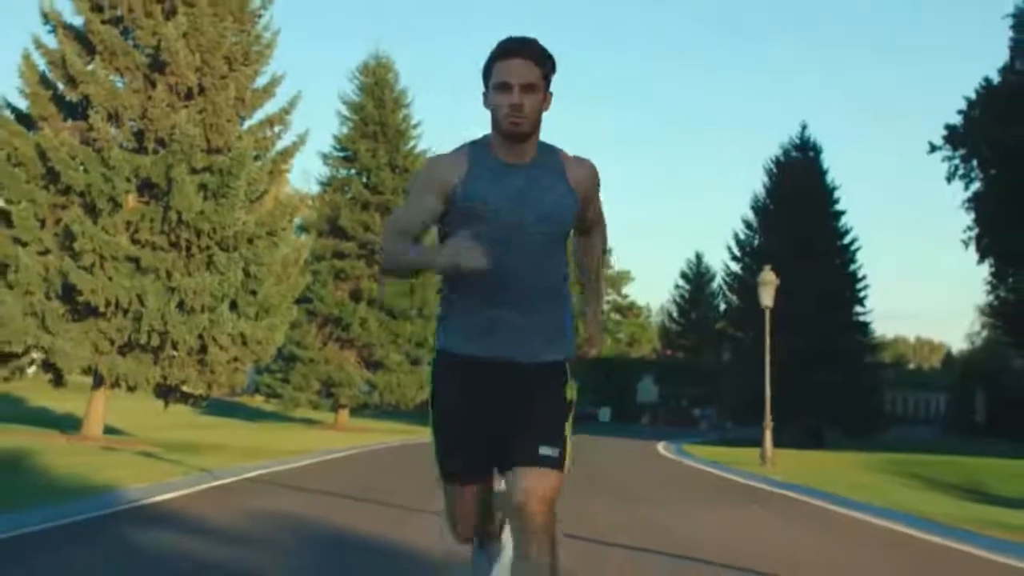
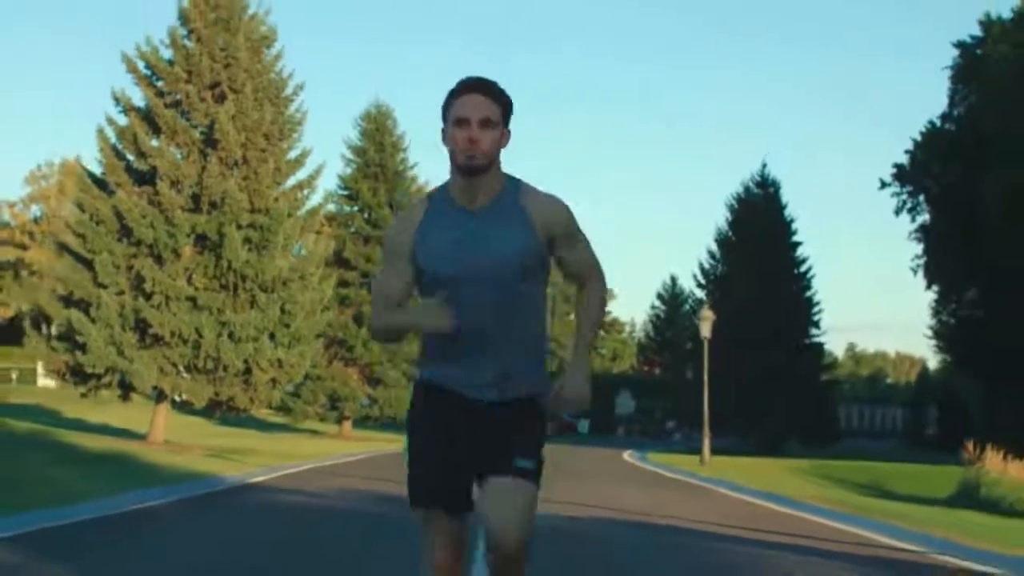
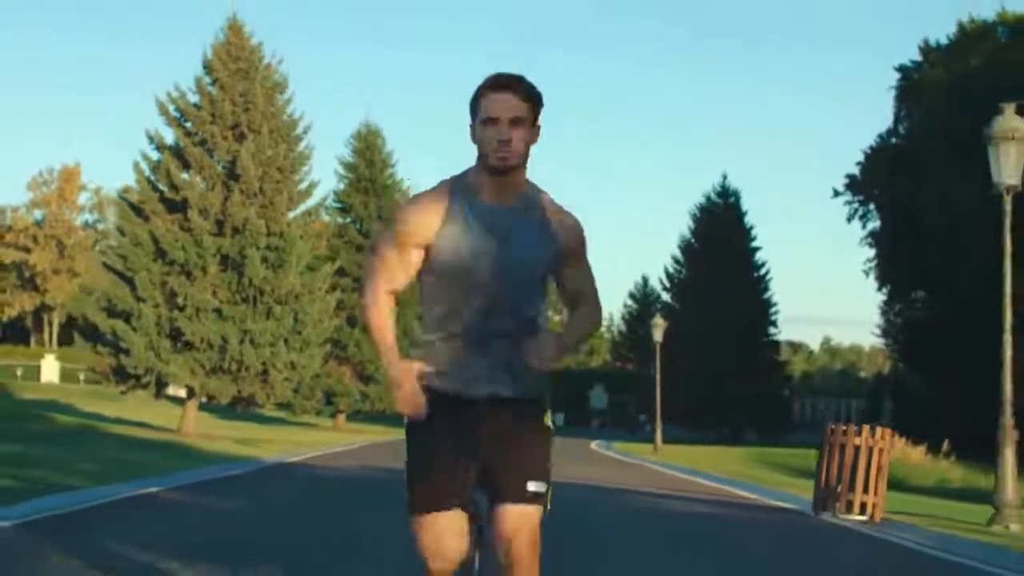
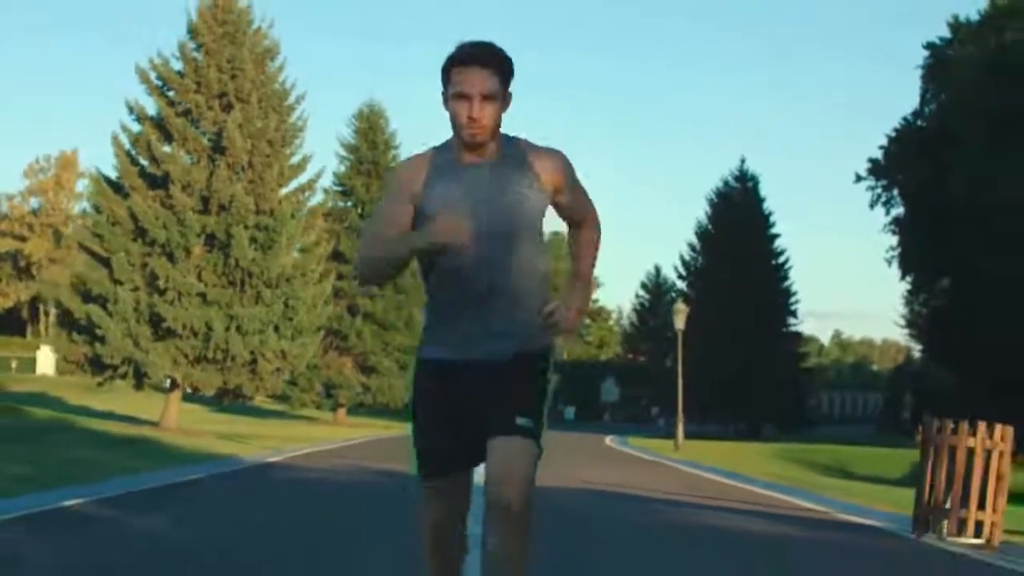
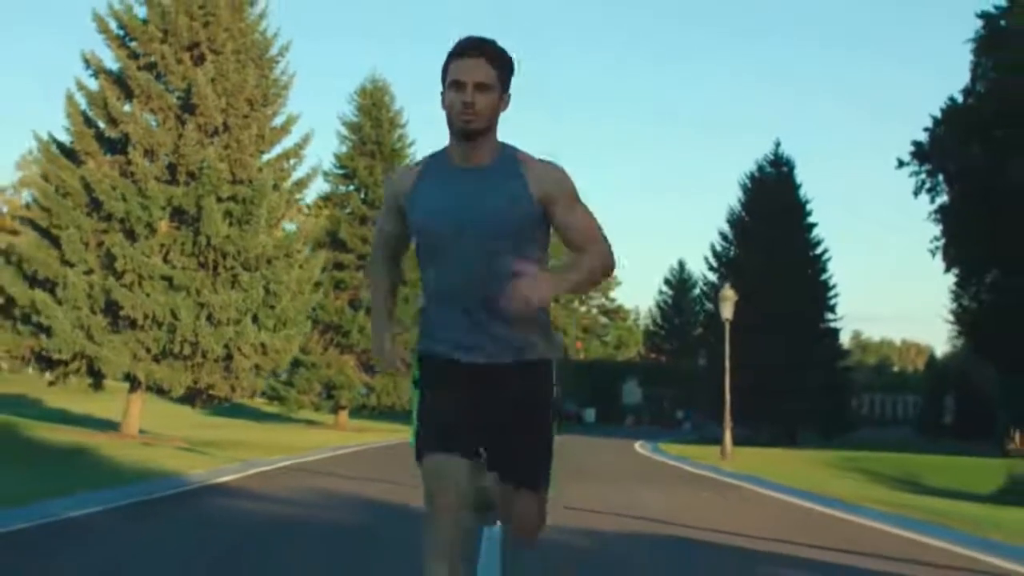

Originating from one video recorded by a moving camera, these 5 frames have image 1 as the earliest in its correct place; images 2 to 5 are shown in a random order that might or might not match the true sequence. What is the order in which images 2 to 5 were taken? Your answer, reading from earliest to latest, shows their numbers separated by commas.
5, 2, 4, 3
